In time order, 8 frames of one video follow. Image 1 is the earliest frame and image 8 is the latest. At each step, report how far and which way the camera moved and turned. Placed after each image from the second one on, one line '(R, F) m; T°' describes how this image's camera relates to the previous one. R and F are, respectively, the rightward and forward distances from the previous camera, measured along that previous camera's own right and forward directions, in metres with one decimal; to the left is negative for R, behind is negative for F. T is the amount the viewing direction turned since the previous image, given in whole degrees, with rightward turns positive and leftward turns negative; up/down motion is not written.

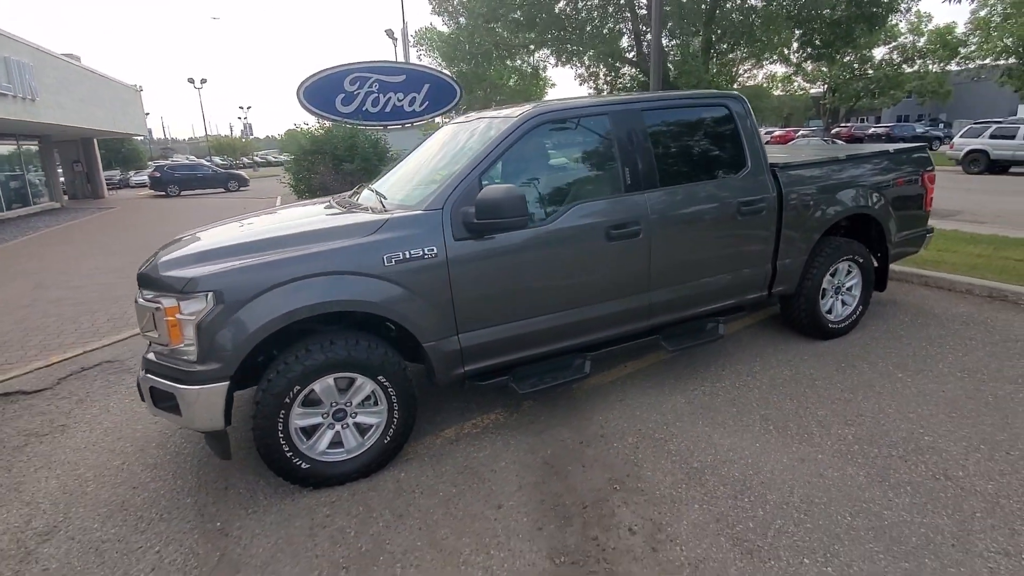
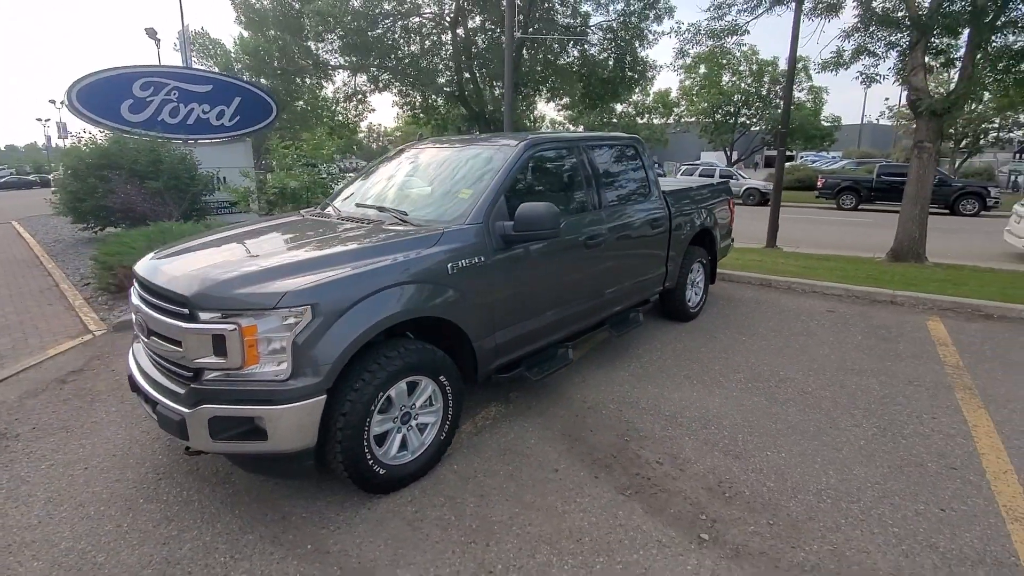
(-1.7, -0.2) m; +24°
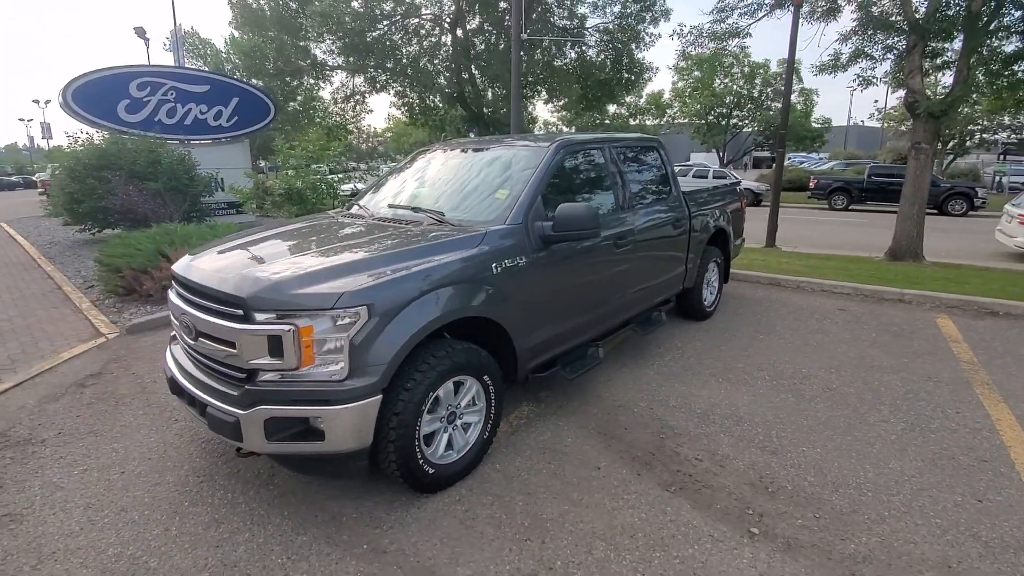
(-0.4, 0.0) m; +1°
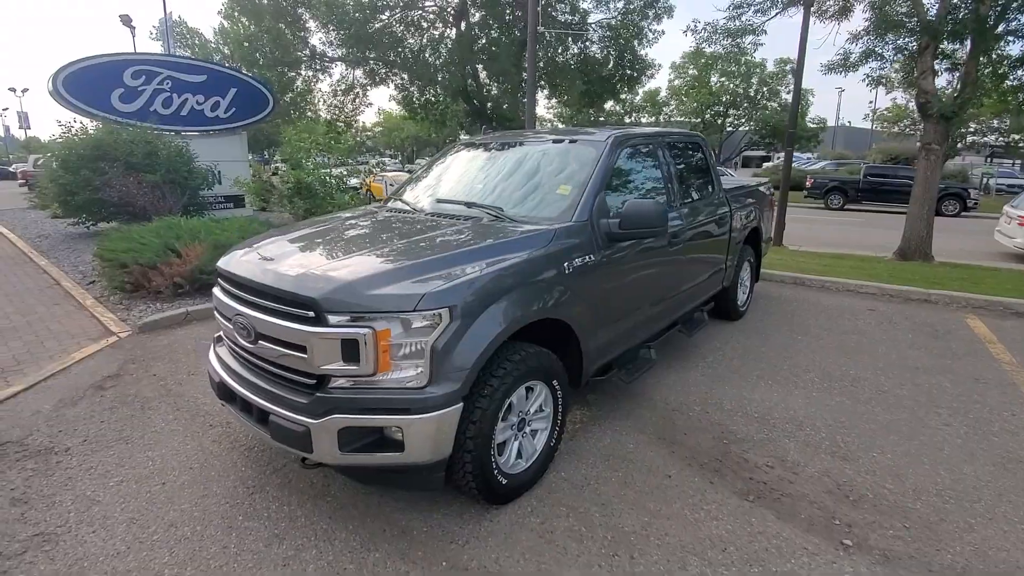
(-0.5, +0.2) m; +2°
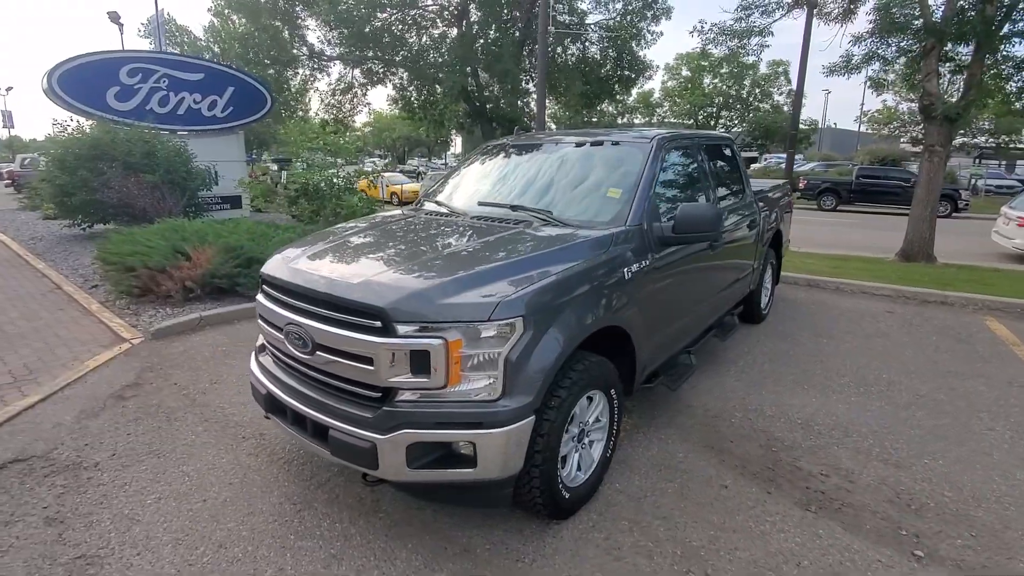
(-0.4, +0.1) m; +1°
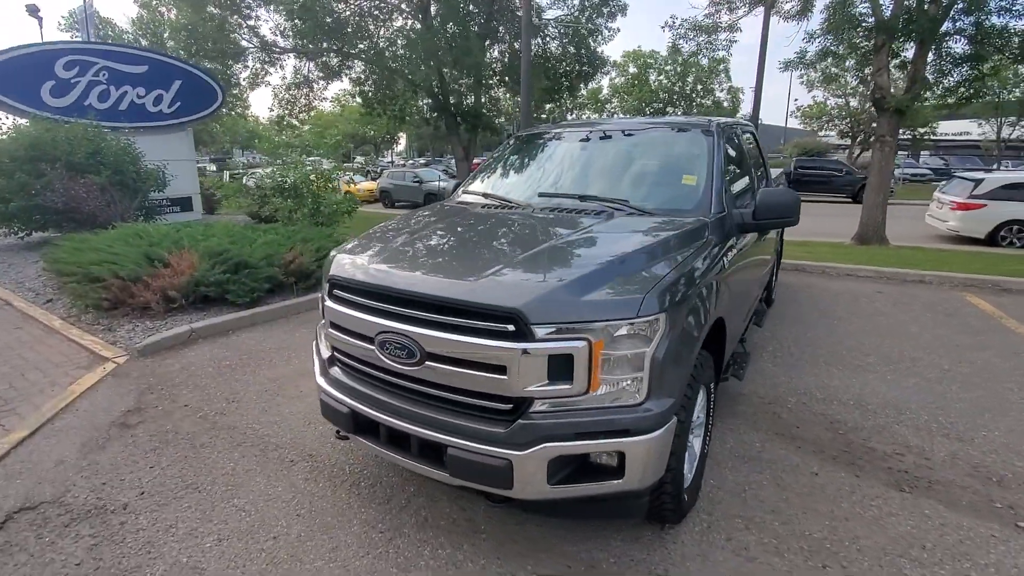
(-0.8, +0.3) m; +6°
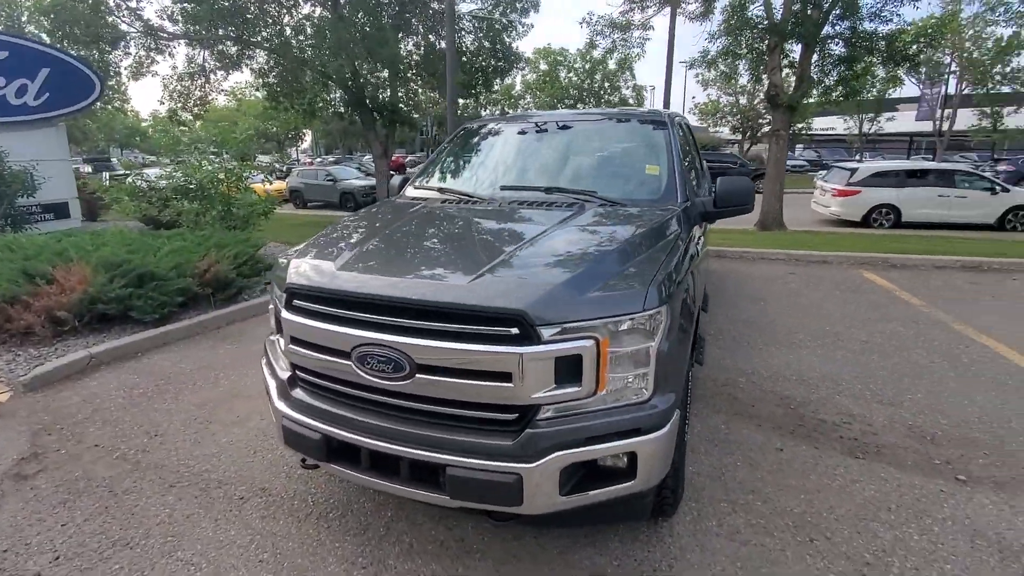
(-0.3, +0.2) m; +9°
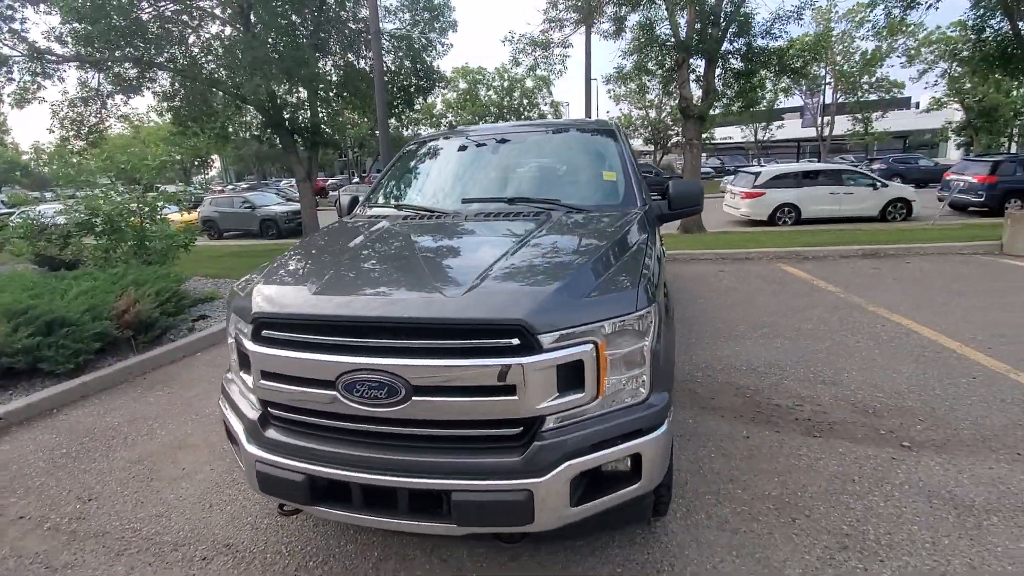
(-0.2, +0.1) m; +8°
